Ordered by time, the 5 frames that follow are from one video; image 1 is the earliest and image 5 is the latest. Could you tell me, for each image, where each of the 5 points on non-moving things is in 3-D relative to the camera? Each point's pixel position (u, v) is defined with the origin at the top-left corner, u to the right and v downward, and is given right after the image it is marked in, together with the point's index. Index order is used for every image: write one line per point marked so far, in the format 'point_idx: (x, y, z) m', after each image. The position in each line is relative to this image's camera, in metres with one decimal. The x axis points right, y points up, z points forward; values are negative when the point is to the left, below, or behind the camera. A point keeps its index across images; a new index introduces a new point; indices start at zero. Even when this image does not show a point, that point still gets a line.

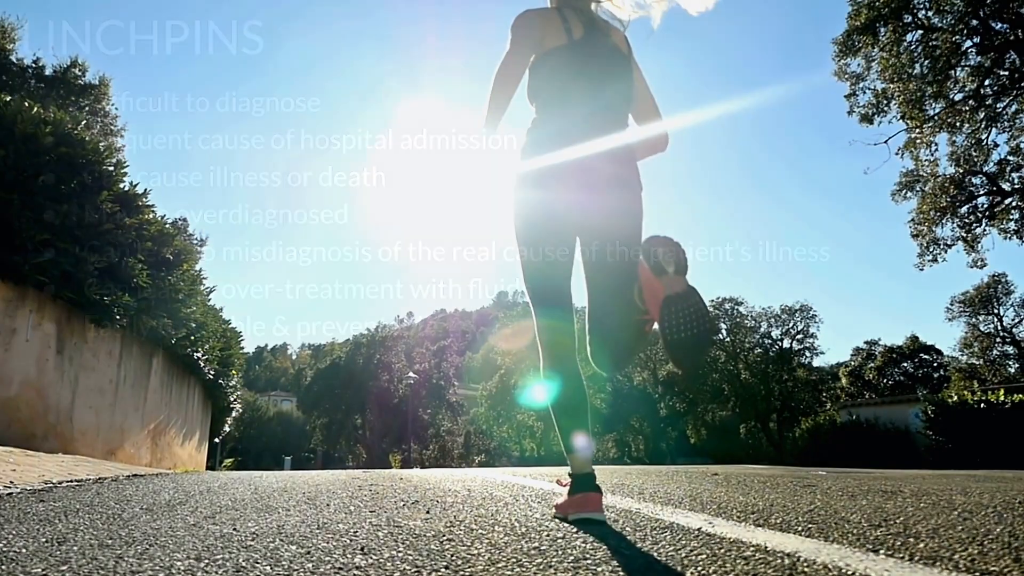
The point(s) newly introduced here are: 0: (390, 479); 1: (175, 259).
0: (-0.7, -1.1, +4.2) m
1: (-4.3, +0.4, +9.0) m
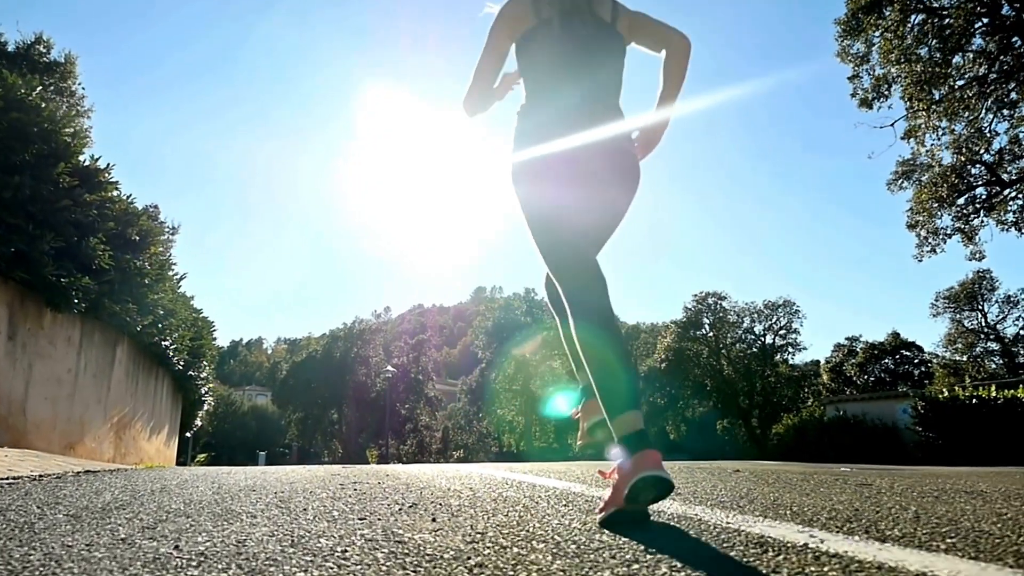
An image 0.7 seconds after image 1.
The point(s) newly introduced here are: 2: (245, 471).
0: (-0.7, -1.0, +3.8) m
1: (-4.5, +0.6, +8.5) m
2: (-1.7, -1.2, +4.7) m
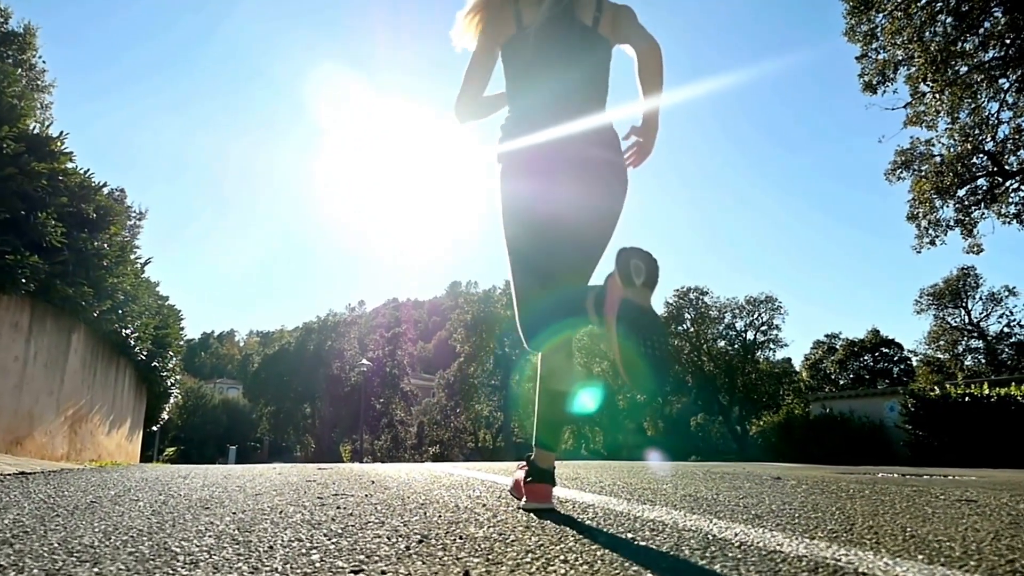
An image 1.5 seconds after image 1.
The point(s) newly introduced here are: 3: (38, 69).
0: (-0.7, -0.9, +3.3) m
1: (-4.6, +0.8, +7.8) m
2: (-1.8, -1.1, +4.1) m
3: (-10.1, +4.7, +15.0) m
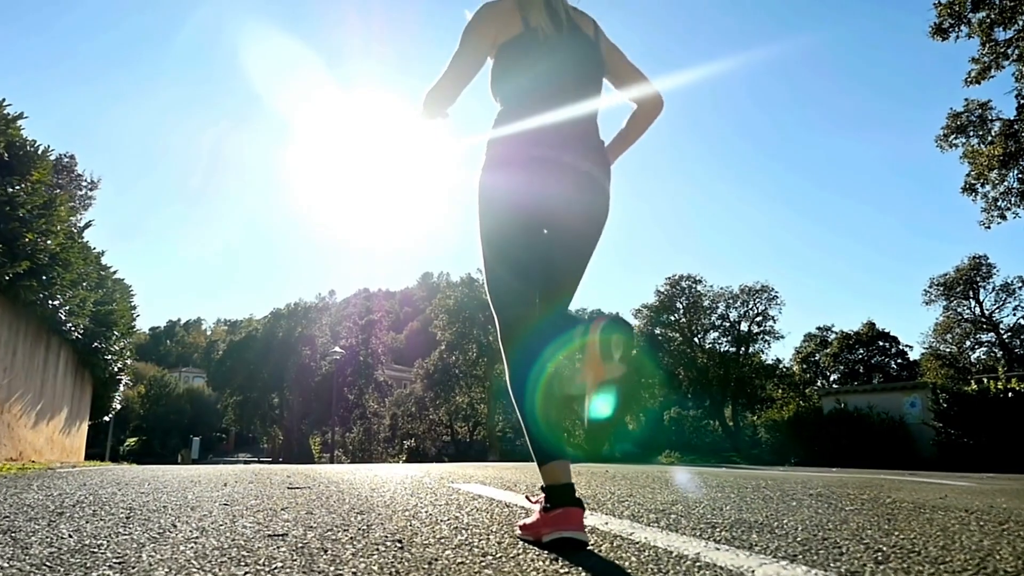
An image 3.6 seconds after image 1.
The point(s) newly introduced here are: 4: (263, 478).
0: (-0.4, -0.6, +1.9) m
1: (-4.4, +1.1, +6.3) m
2: (-1.5, -0.8, +2.7) m
3: (-10.2, +5.2, +13.2) m
4: (-1.3, -1.0, +3.7) m
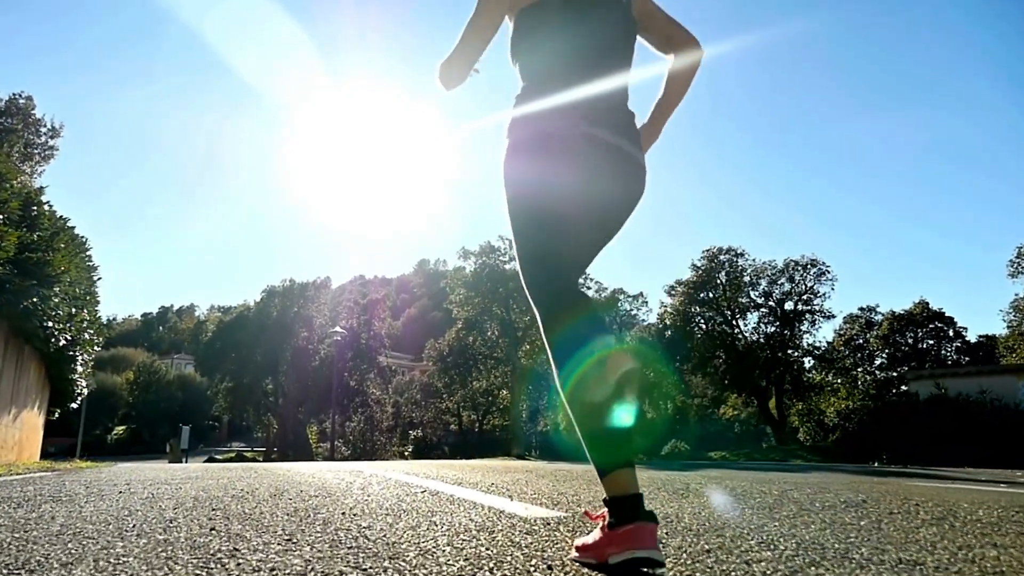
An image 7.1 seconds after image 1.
0: (+0.4, -0.2, -0.4) m
1: (-3.7, +1.7, +3.9) m
2: (-0.8, -0.3, +0.4) m
3: (-9.5, +5.9, +10.7) m
4: (-0.6, -0.5, +1.4) m
